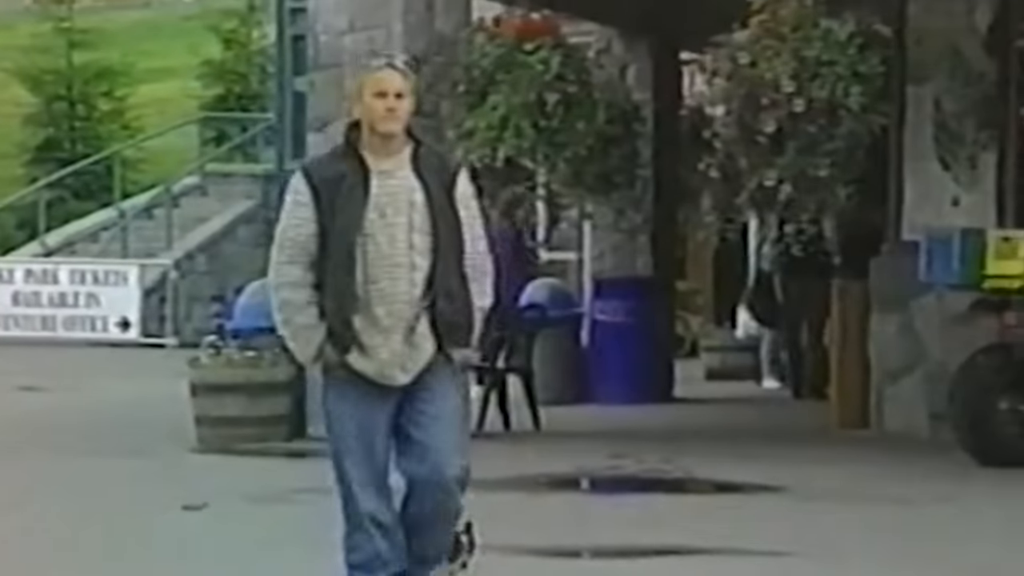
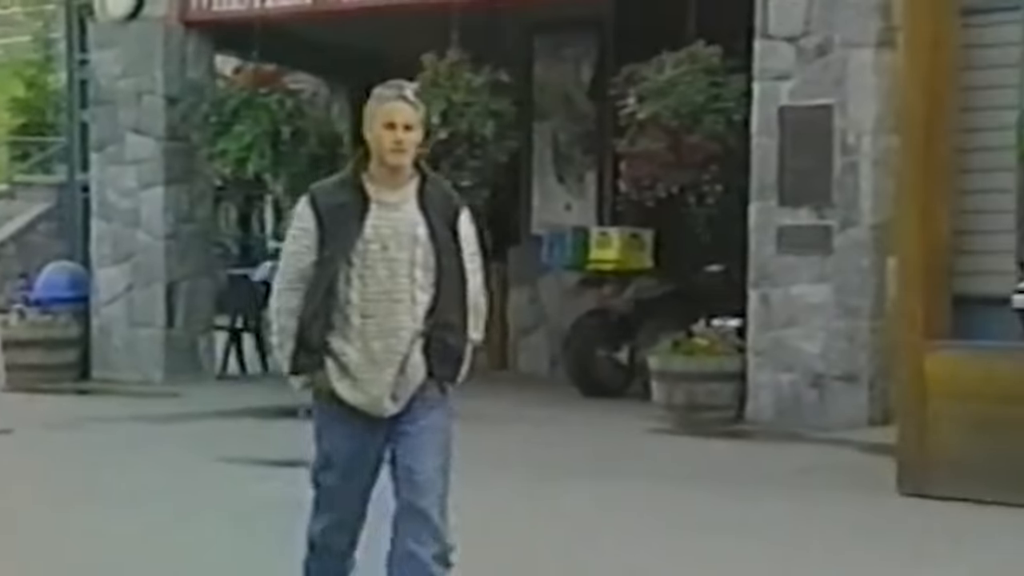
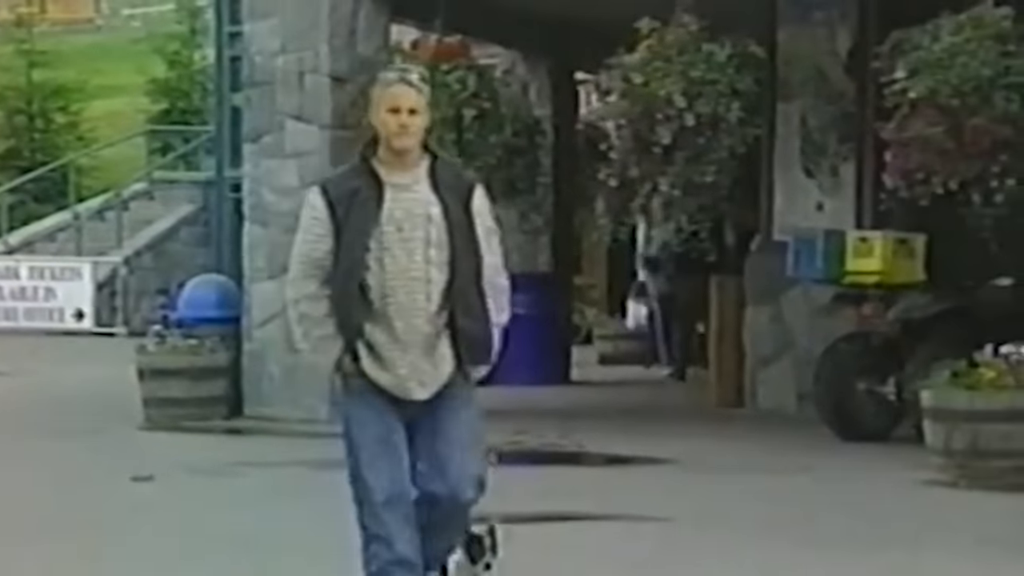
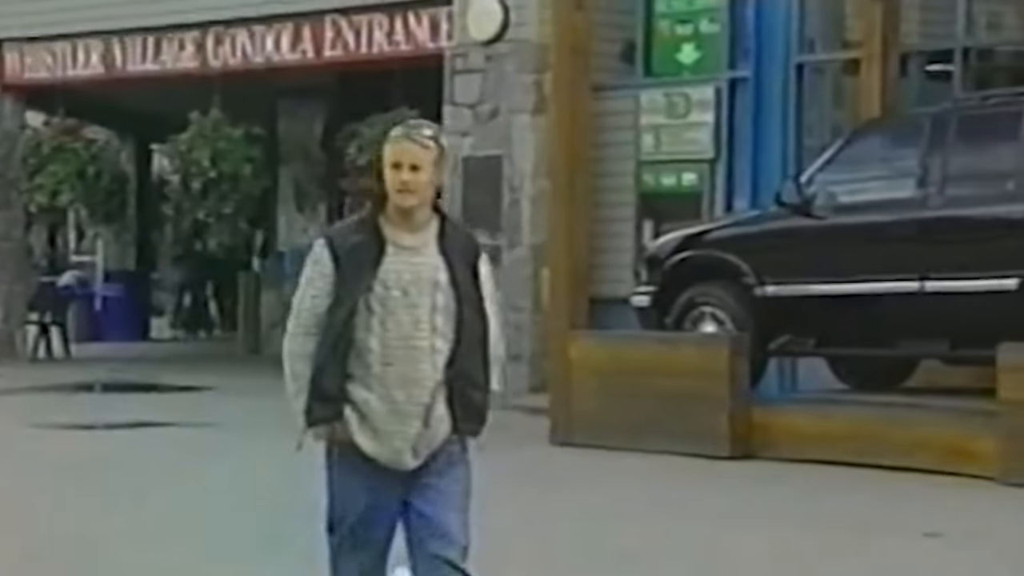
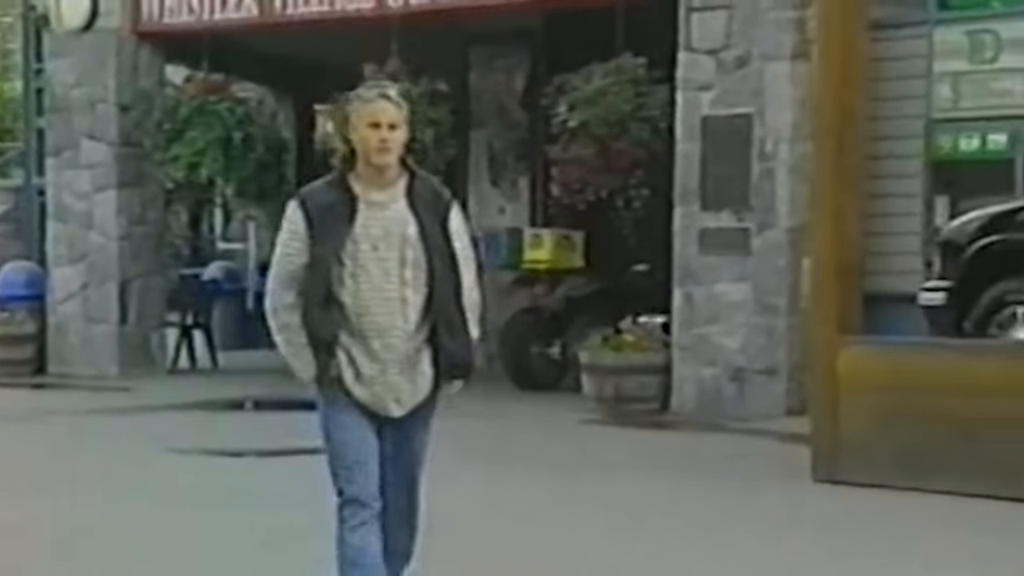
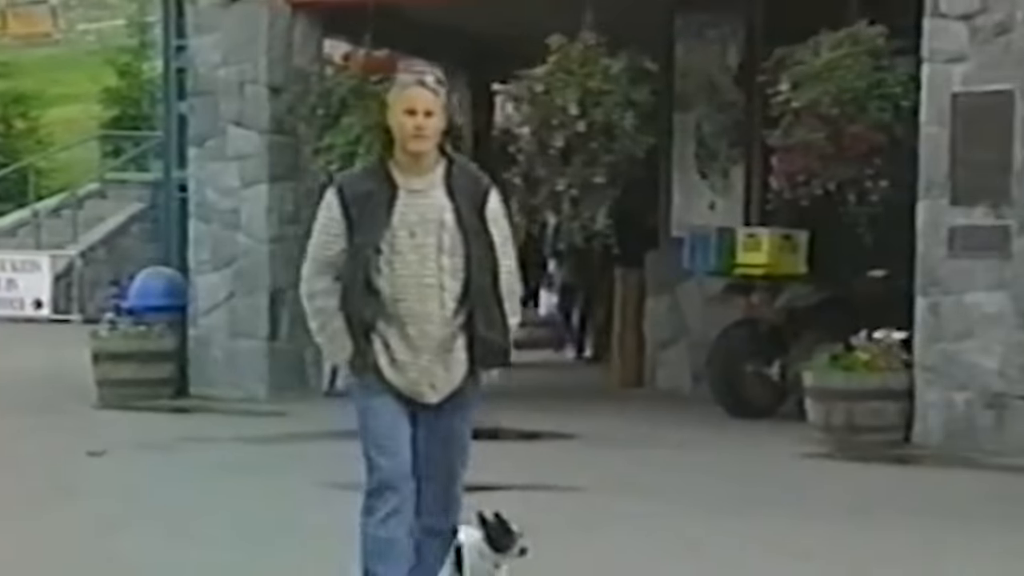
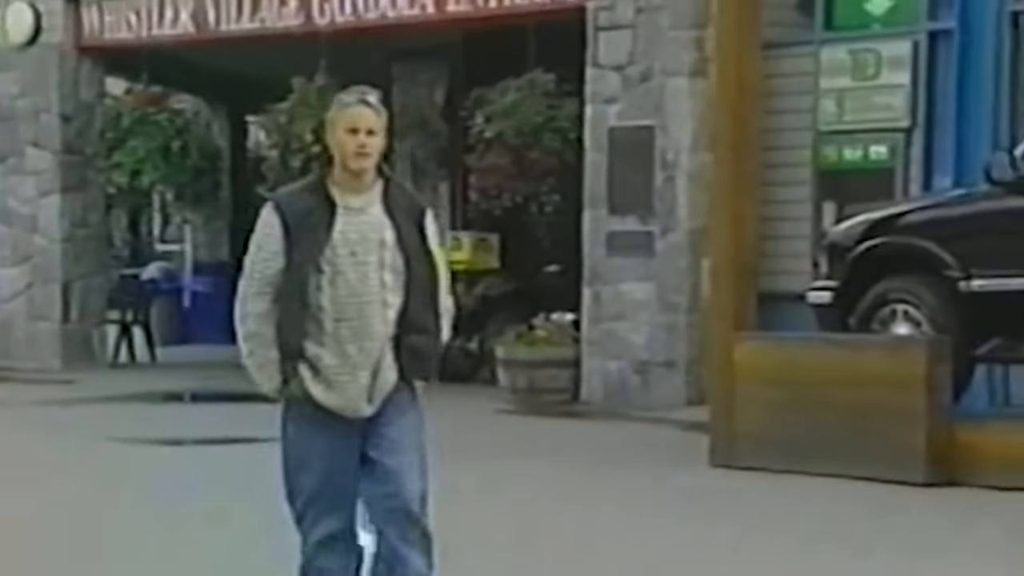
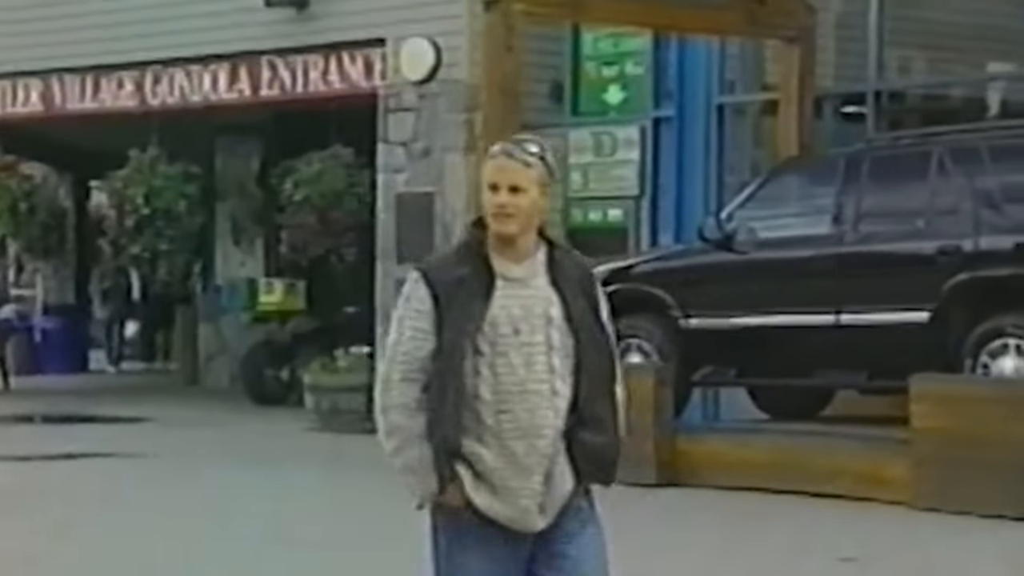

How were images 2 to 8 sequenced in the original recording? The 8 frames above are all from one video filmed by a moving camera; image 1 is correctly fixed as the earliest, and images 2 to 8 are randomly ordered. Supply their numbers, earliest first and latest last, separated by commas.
3, 6, 2, 5, 7, 4, 8
